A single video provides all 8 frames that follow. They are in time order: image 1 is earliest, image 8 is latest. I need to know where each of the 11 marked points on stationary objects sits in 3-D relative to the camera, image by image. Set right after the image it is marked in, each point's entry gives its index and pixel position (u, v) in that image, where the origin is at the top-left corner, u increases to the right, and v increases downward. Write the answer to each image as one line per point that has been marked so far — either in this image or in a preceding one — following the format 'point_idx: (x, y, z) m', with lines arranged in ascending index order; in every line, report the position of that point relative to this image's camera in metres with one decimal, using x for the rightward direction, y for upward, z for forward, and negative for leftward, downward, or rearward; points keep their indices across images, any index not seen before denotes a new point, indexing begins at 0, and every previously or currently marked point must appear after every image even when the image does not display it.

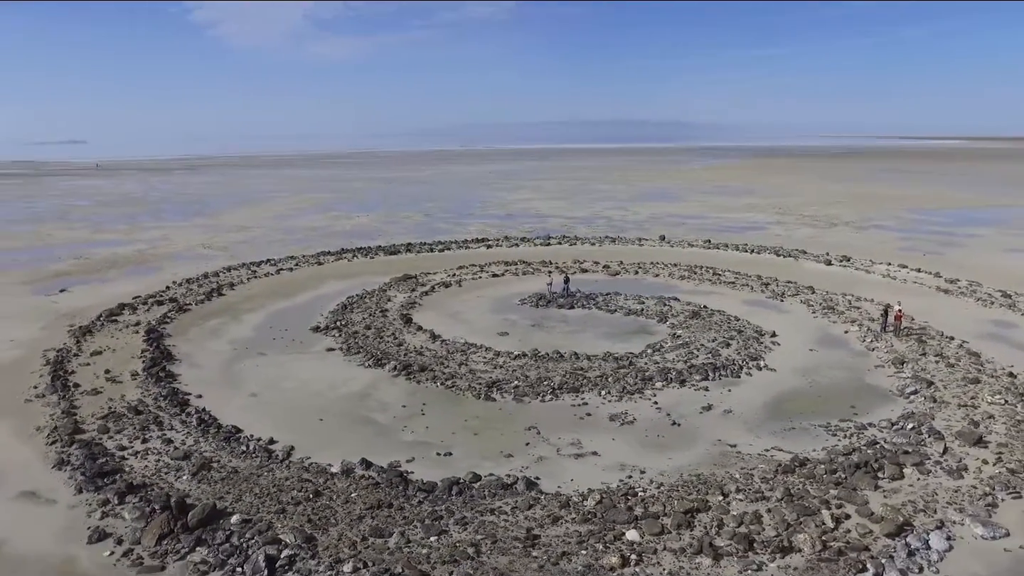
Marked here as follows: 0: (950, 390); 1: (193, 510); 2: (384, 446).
0: (+8.5, -1.9, +14.8) m
1: (-4.0, -2.8, +9.7) m
2: (-2.0, -2.5, +12.1) m
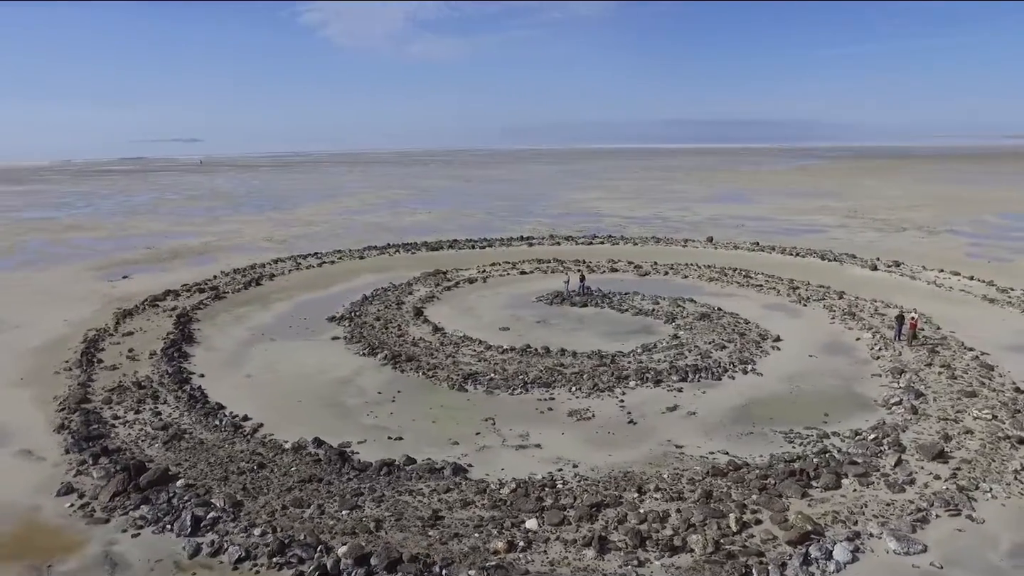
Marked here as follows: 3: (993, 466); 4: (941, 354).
0: (+7.9, -2.1, +14.2) m
1: (-5.2, -2.6, +10.9) m
2: (-2.8, -2.3, +12.9) m
3: (+7.3, -2.7, +11.6) m
4: (+9.4, -1.5, +16.8) m
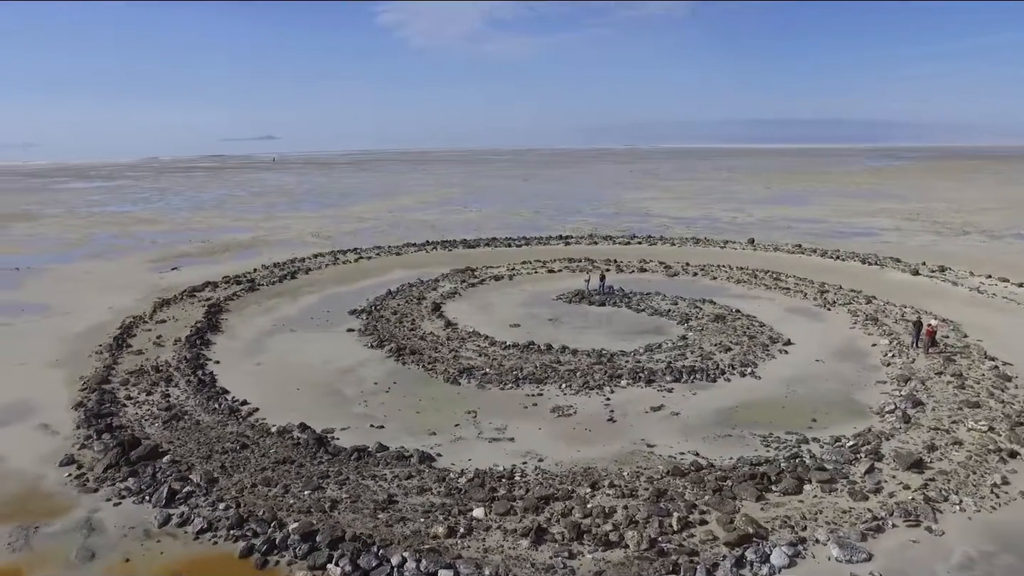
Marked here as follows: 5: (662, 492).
0: (+7.7, -2.2, +13.7) m
1: (-5.7, -2.4, +11.8) m
2: (-3.2, -2.2, +13.6) m
3: (+6.8, -2.8, +11.2) m
4: (+9.4, -1.6, +16.2) m
5: (+2.1, -2.9, +10.6) m
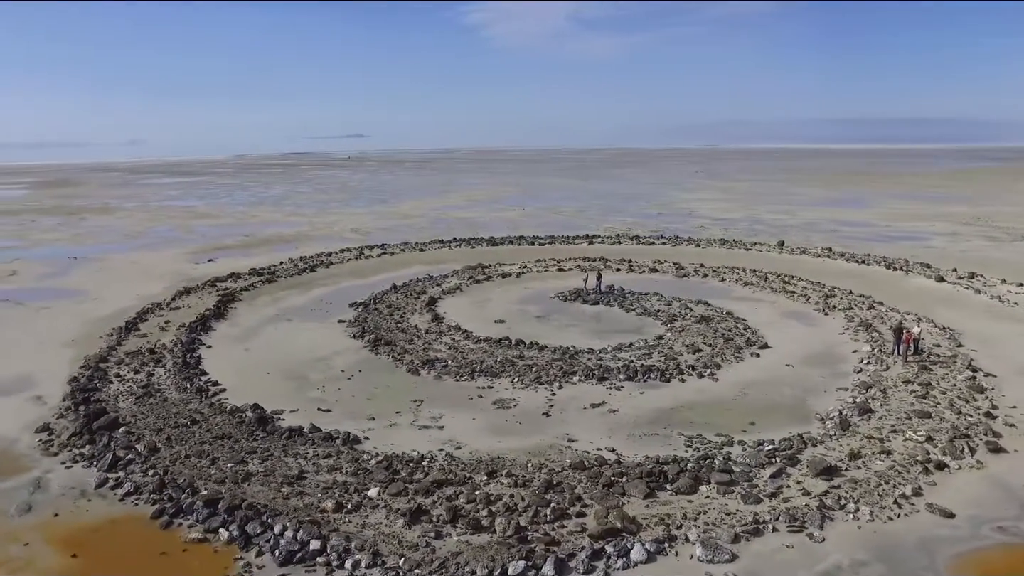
0: (+6.5, -2.3, +13.4) m
1: (-7.0, -2.2, +13.1) m
2: (-4.3, -2.1, +14.6) m
3: (+5.3, -2.9, +11.0) m
4: (+8.6, -1.7, +15.6) m
5: (+0.6, -2.8, +11.0) m
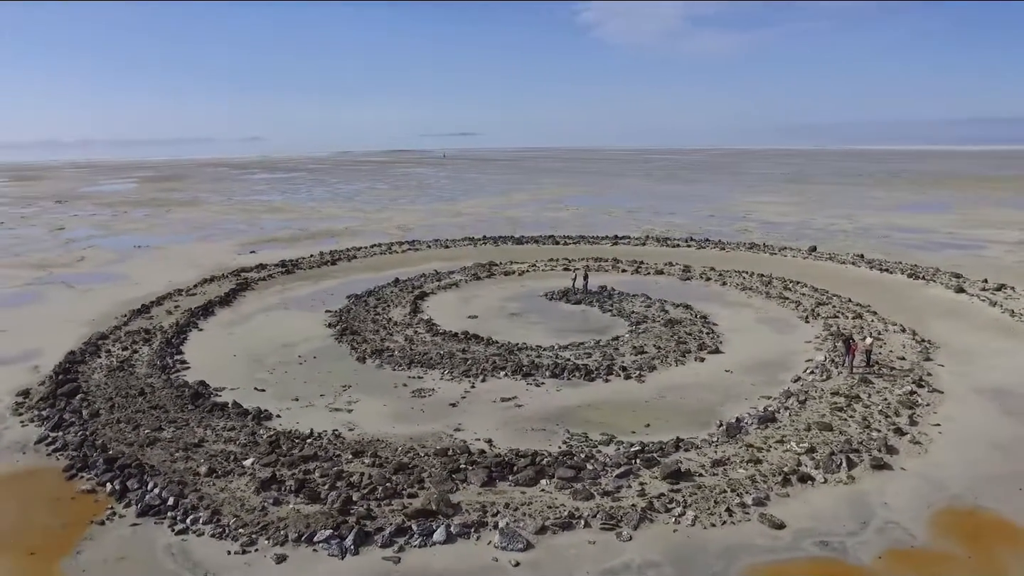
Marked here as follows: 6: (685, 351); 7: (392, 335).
0: (+4.6, -2.4, +13.2) m
1: (-8.7, -1.9, +15.1) m
2: (-5.8, -1.9, +16.1) m
3: (+3.0, -3.0, +11.0) m
4: (+7.0, -1.9, +15.1) m
5: (-1.6, -2.8, +11.8) m
6: (+3.9, -1.4, +17.4) m
7: (-2.9, -1.1, +18.6) m
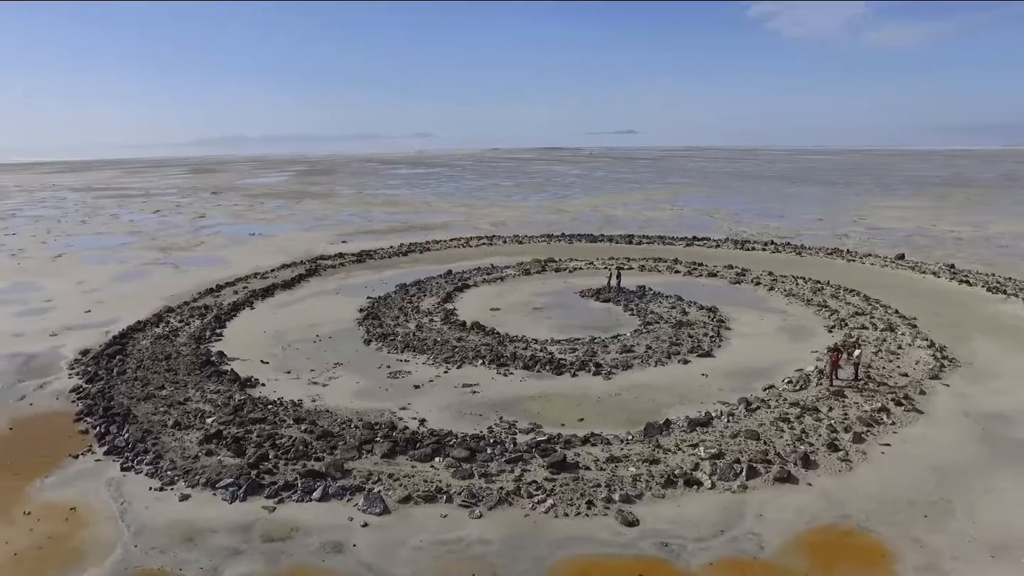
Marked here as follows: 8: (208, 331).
0: (+3.3, -2.5, +13.0) m
1: (-9.2, -1.4, +17.9) m
2: (-6.1, -1.5, +18.3) m
3: (+1.3, -2.9, +11.3) m
4: (+6.1, -2.1, +14.3) m
5: (-3.1, -2.5, +13.1) m
6: (+3.7, -1.5, +17.2) m
7: (-2.7, -0.9, +20.0) m
8: (-7.7, -1.1, +19.4) m
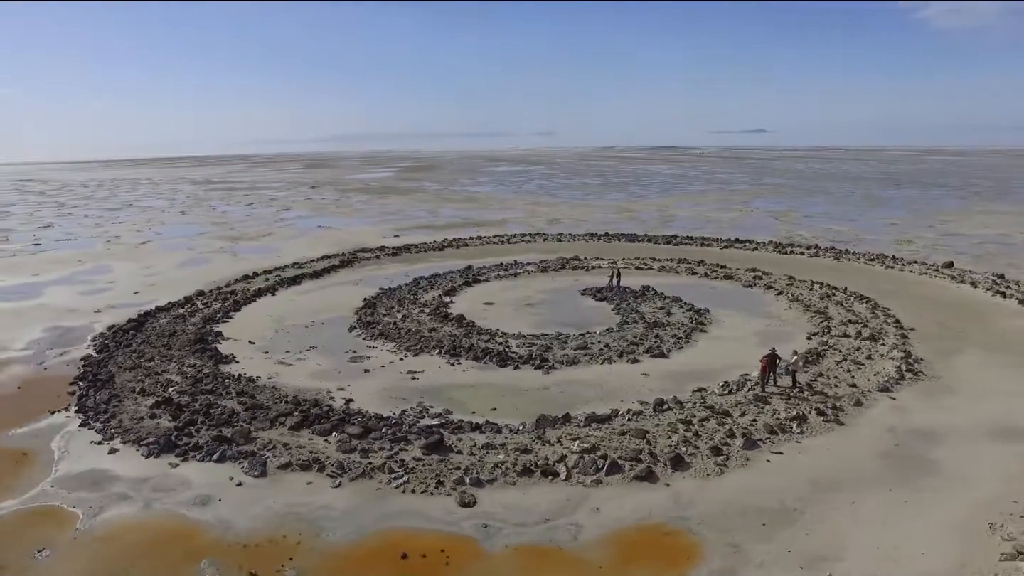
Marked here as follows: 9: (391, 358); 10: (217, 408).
0: (+1.5, -2.4, +13.2) m
1: (-9.9, -0.9, +20.3) m
2: (-6.8, -1.1, +20.1) m
3: (-0.8, -2.8, +11.9) m
4: (+4.5, -2.2, +13.9) m
5: (-4.8, -2.3, +14.4) m
6: (+2.6, -1.4, +17.3) m
7: (-3.1, -0.6, +21.1) m
8: (-8.1, -0.7, +21.5) m
9: (-2.7, -1.6, +17.5) m
10: (-5.6, -2.3, +14.5) m
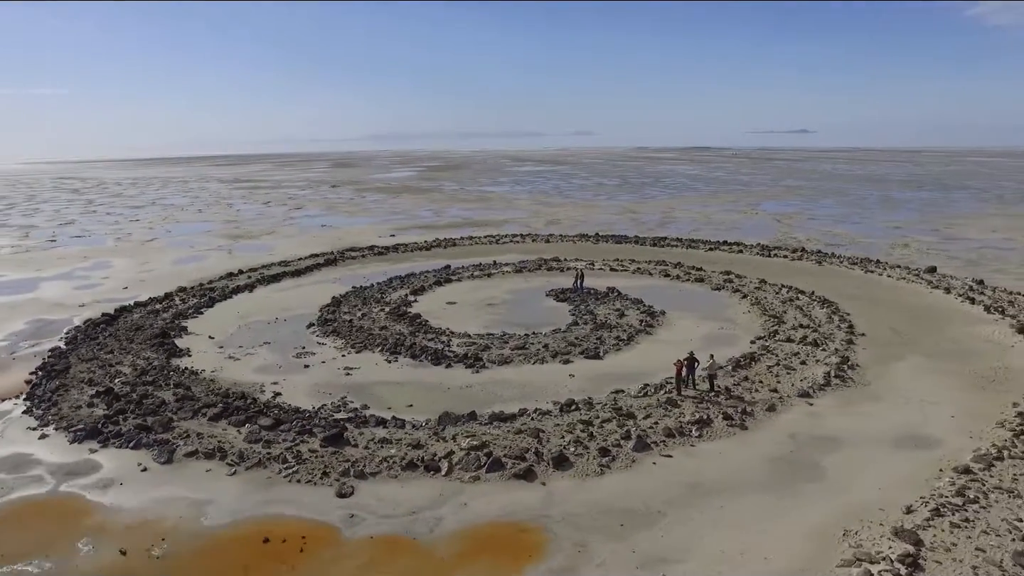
0: (-0.2, -2.4, +13.4) m
1: (-11.1, -0.8, +21.3) m
2: (-8.0, -1.0, +20.8) m
3: (-2.6, -2.8, +12.3) m
4: (+2.8, -2.2, +14.0) m
5: (-6.4, -2.2, +15.1) m
6: (+1.2, -1.5, +17.4) m
7: (-4.2, -0.6, +21.7) m
8: (-9.2, -0.6, +22.3) m
9: (-4.1, -1.6, +18.0) m
10: (-7.2, -2.2, +15.2) m
